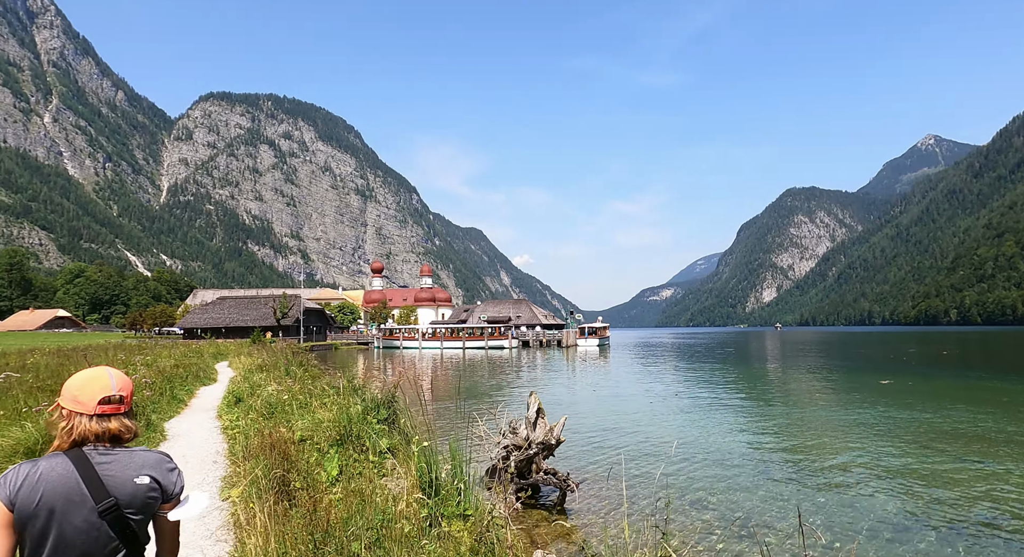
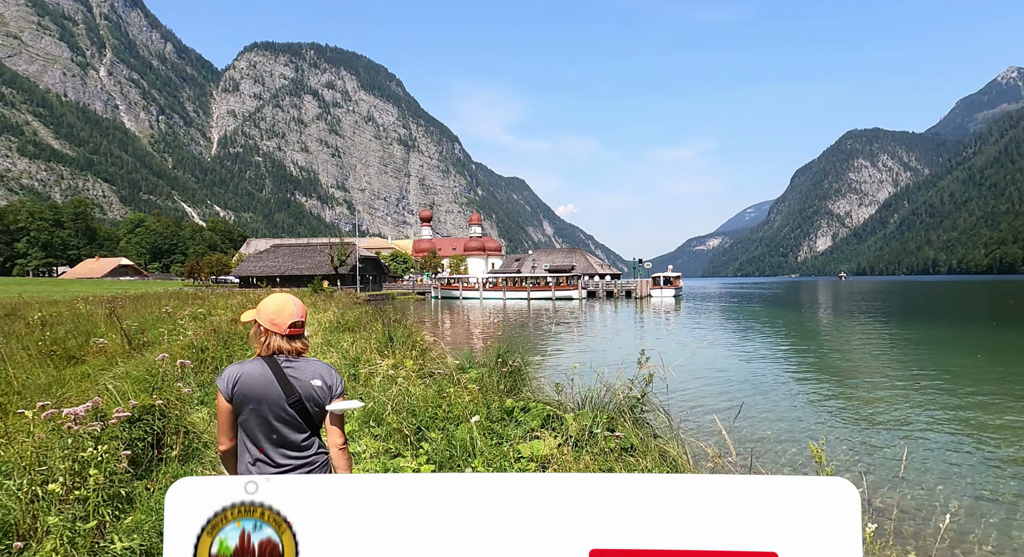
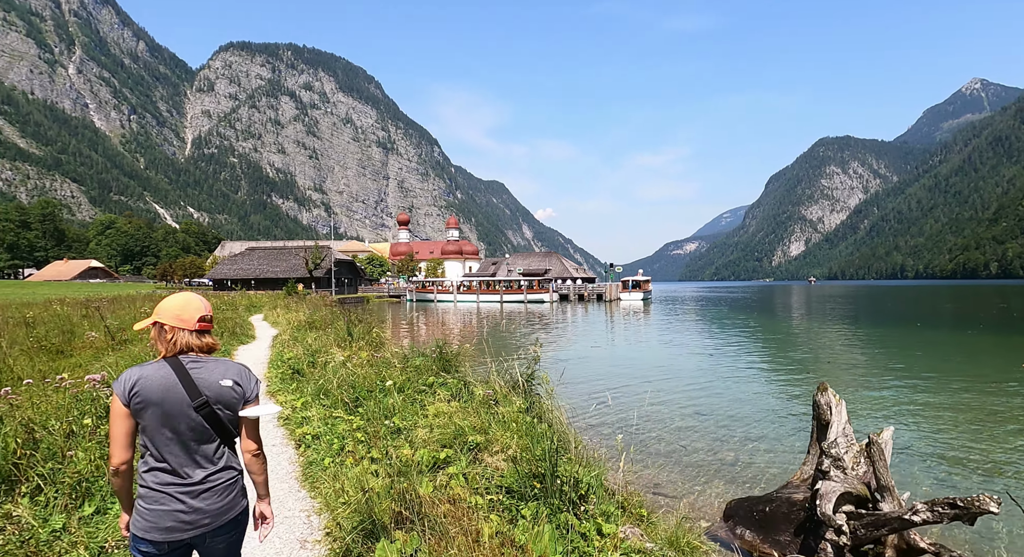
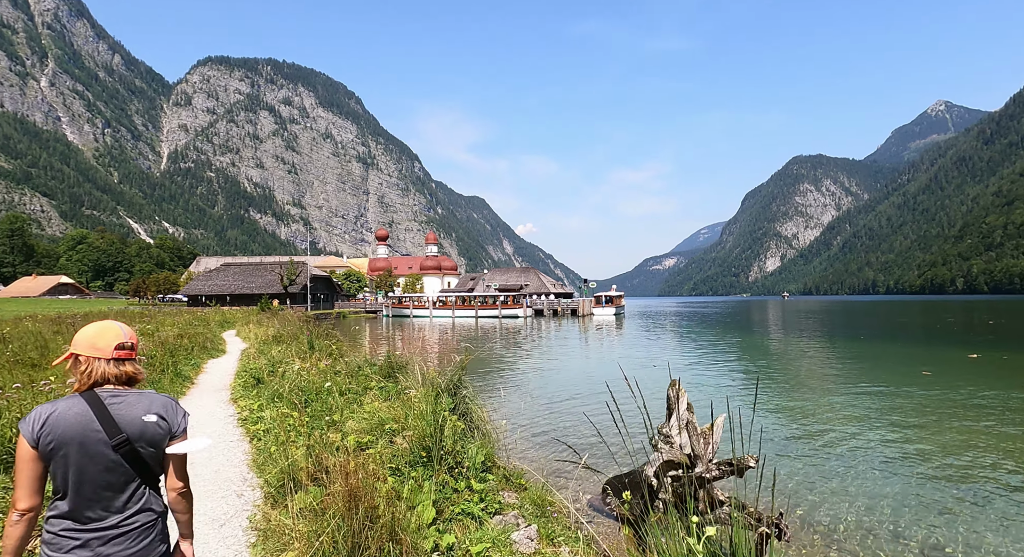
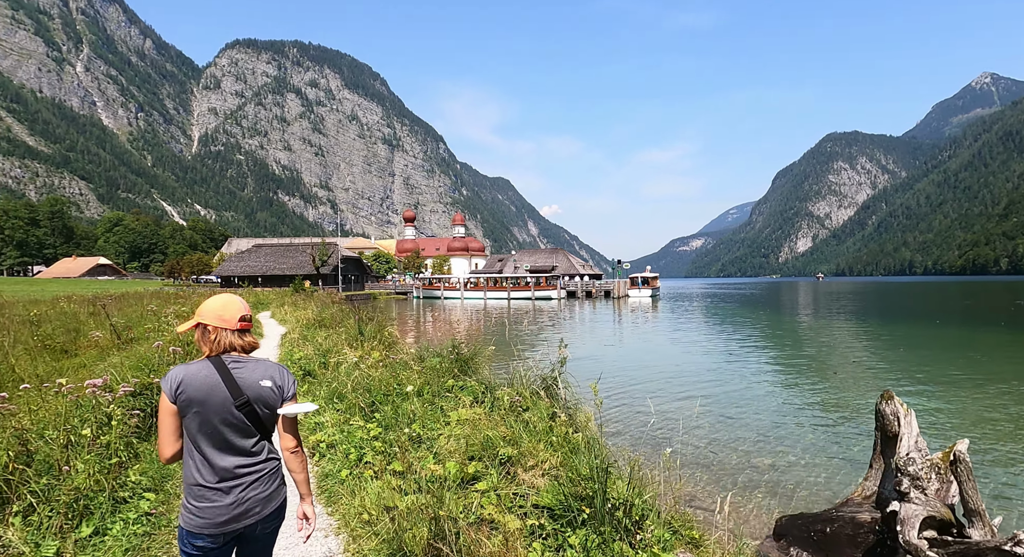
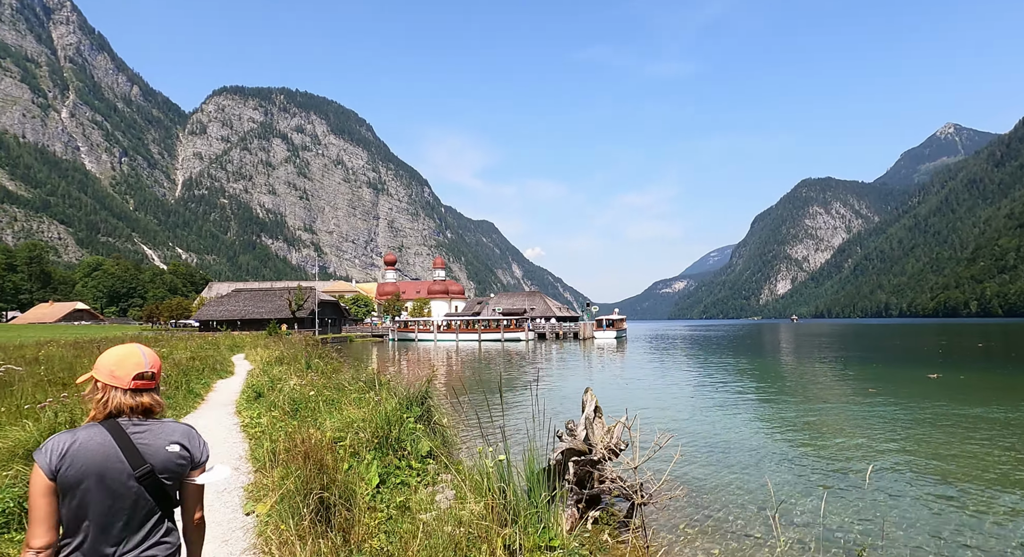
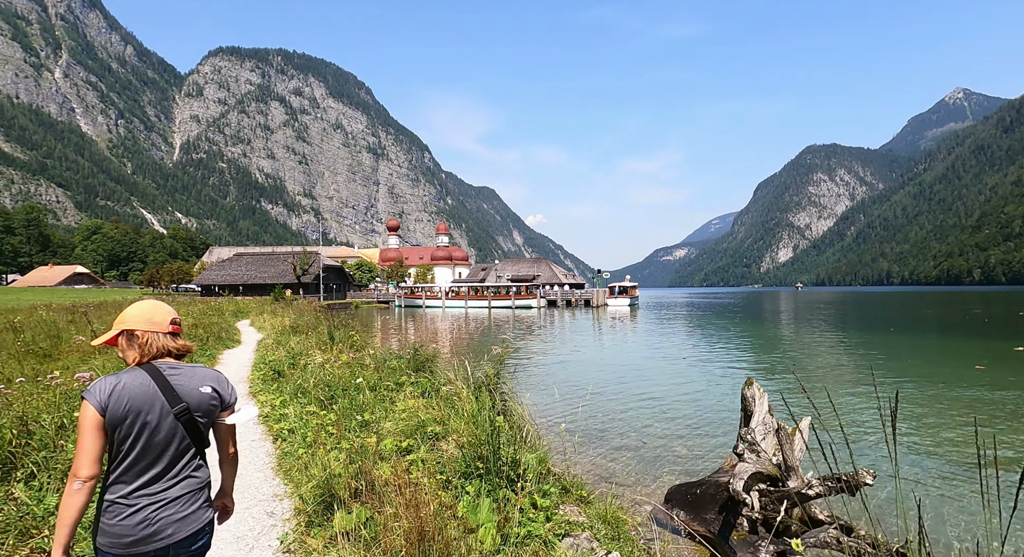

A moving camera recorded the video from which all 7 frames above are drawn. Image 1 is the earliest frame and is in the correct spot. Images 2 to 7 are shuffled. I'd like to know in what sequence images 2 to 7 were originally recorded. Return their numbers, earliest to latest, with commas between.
6, 4, 7, 3, 5, 2
